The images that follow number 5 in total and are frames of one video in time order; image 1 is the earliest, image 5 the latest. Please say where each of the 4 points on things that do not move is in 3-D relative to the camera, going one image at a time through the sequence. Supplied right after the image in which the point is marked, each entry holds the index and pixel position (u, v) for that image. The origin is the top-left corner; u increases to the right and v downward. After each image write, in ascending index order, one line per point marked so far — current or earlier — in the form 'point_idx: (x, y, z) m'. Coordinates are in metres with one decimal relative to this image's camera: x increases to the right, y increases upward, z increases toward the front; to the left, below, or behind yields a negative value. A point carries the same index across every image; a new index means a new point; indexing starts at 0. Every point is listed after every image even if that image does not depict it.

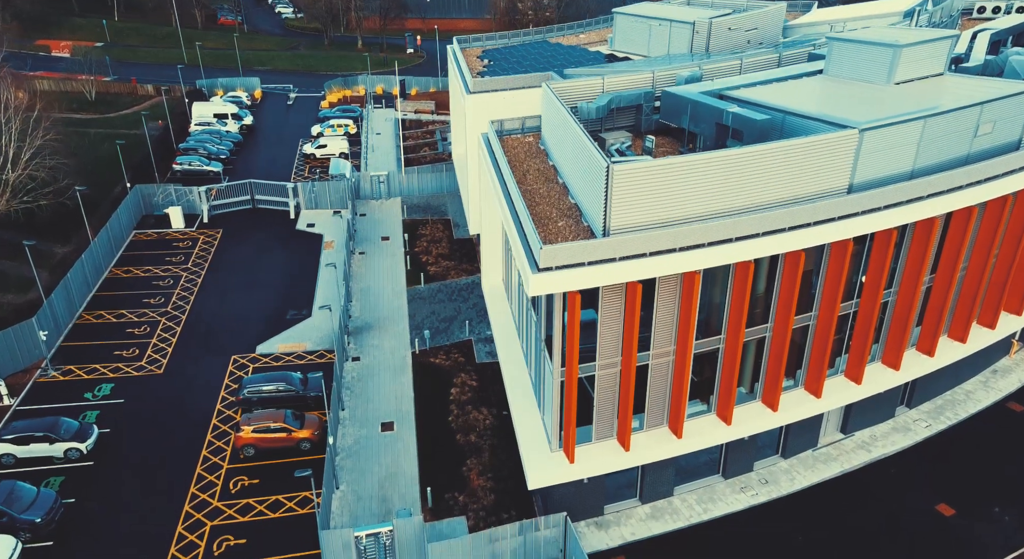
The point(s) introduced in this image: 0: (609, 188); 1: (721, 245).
0: (+2.7, +2.6, +19.2) m
1: (+6.1, +1.1, +20.1) m
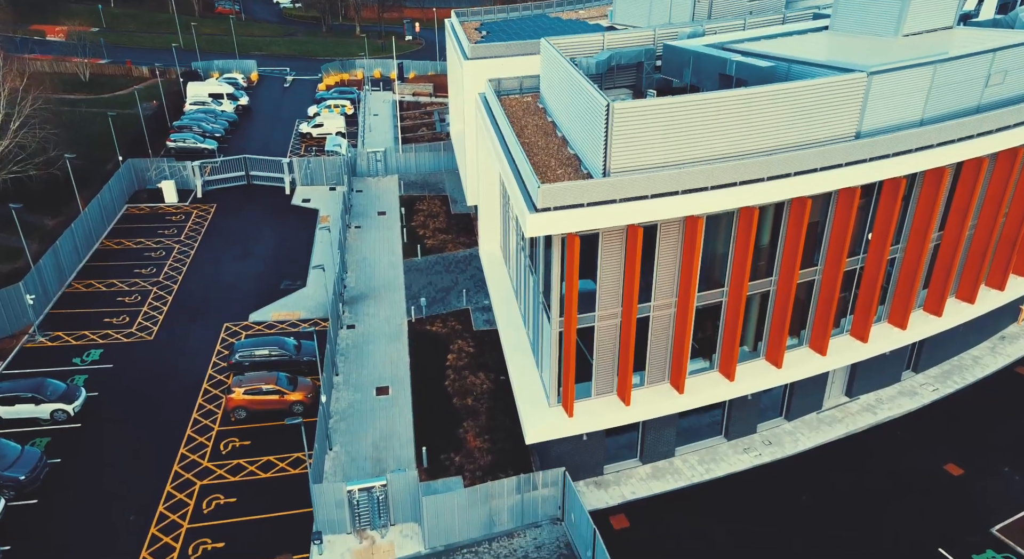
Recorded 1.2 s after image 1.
0: (+2.6, +4.1, +18.7) m
1: (+6.1, +2.6, +19.5) m
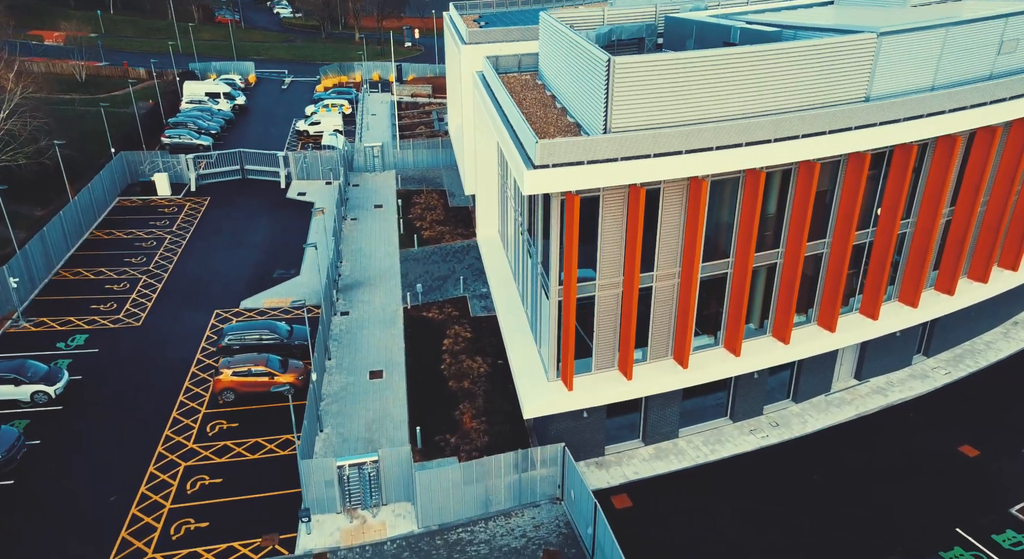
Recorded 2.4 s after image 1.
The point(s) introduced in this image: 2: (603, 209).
0: (+2.6, +5.1, +18.0) m
1: (+6.0, +3.6, +18.8) m
2: (+2.5, +1.9, +19.1) m
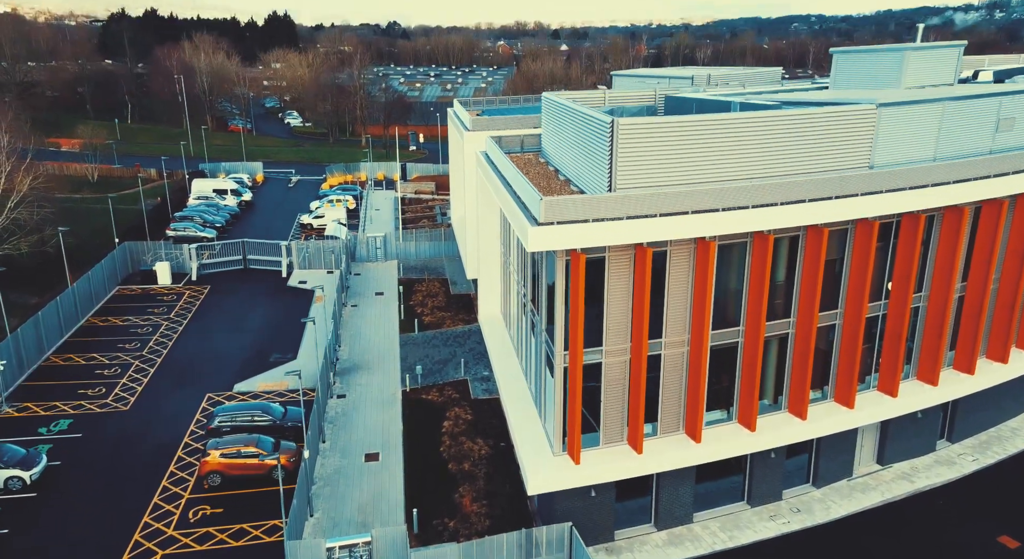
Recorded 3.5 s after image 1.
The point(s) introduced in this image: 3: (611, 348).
0: (+2.6, +3.5, +18.0) m
1: (+6.1, +1.9, +18.6) m
2: (+2.6, +0.2, +18.6) m
3: (+2.8, -1.9, +19.4) m
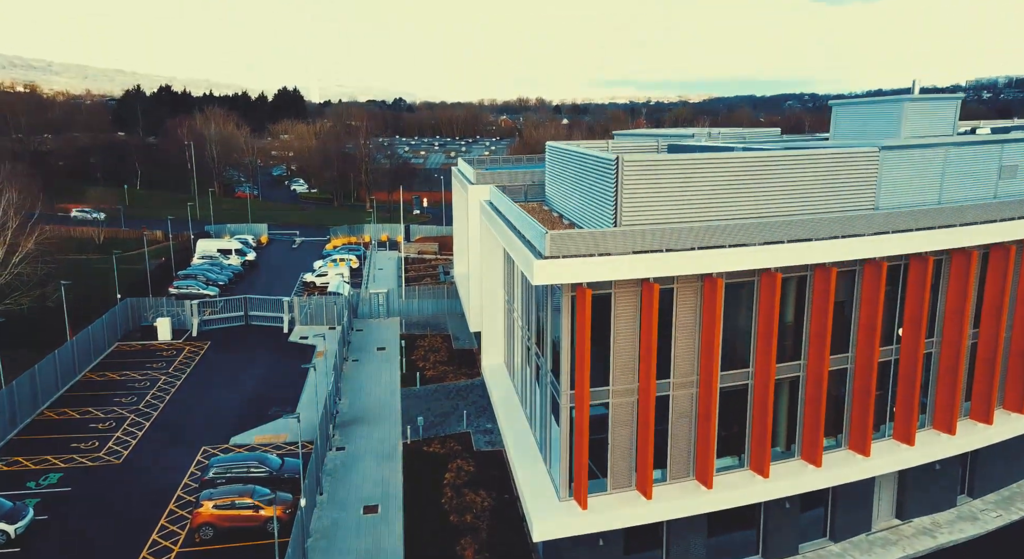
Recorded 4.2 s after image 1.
0: (+2.8, +2.6, +18.1) m
1: (+6.2, +0.9, +18.5) m
2: (+2.7, -0.8, +18.4) m
3: (+2.9, -3.0, +18.9) m
